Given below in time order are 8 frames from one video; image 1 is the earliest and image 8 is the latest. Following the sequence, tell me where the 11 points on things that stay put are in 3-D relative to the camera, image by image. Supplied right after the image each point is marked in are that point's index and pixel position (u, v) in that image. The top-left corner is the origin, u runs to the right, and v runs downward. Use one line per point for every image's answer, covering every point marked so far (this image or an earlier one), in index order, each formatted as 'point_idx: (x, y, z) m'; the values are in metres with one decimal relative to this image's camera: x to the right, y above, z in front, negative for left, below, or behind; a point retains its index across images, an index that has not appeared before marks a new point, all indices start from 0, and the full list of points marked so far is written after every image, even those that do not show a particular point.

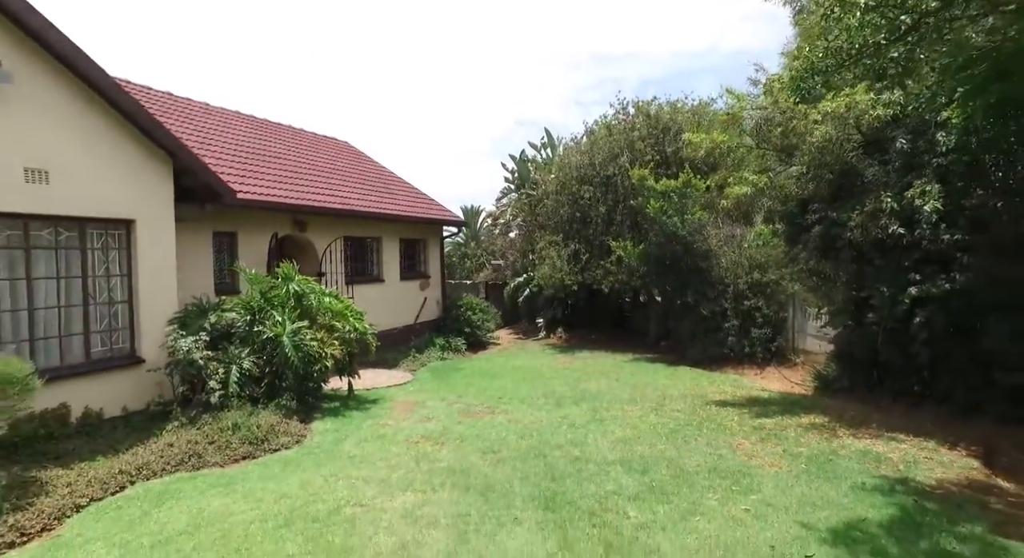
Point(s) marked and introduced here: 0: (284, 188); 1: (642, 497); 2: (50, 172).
0: (-4.7, +1.8, +11.6) m
1: (+1.1, -1.9, +4.9) m
2: (-5.3, +1.2, +6.5) m
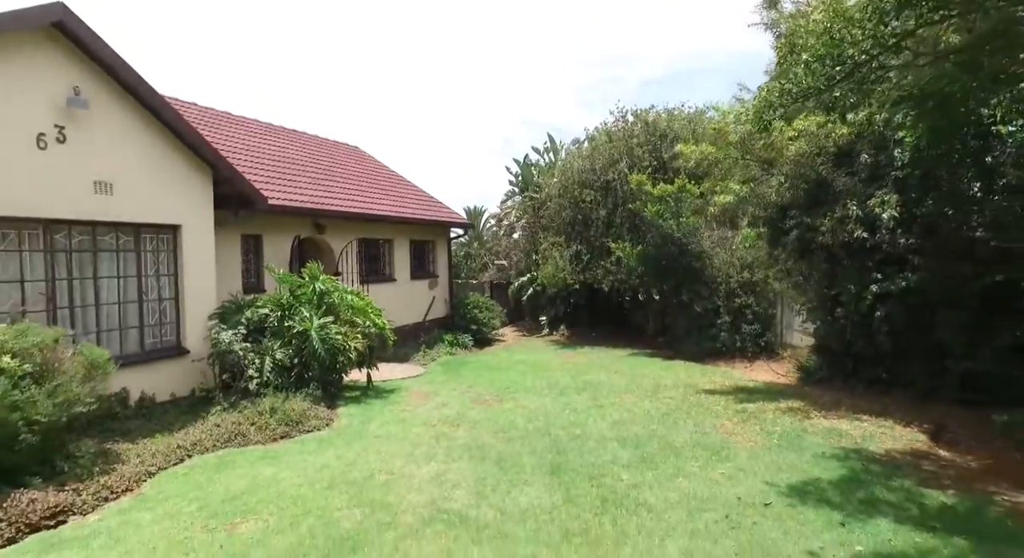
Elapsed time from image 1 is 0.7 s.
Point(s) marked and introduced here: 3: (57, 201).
0: (-4.5, +1.9, +12.5) m
1: (+1.2, -1.8, +5.8) m
2: (-5.1, +1.2, +7.4) m
3: (-5.4, +0.9, +6.7) m
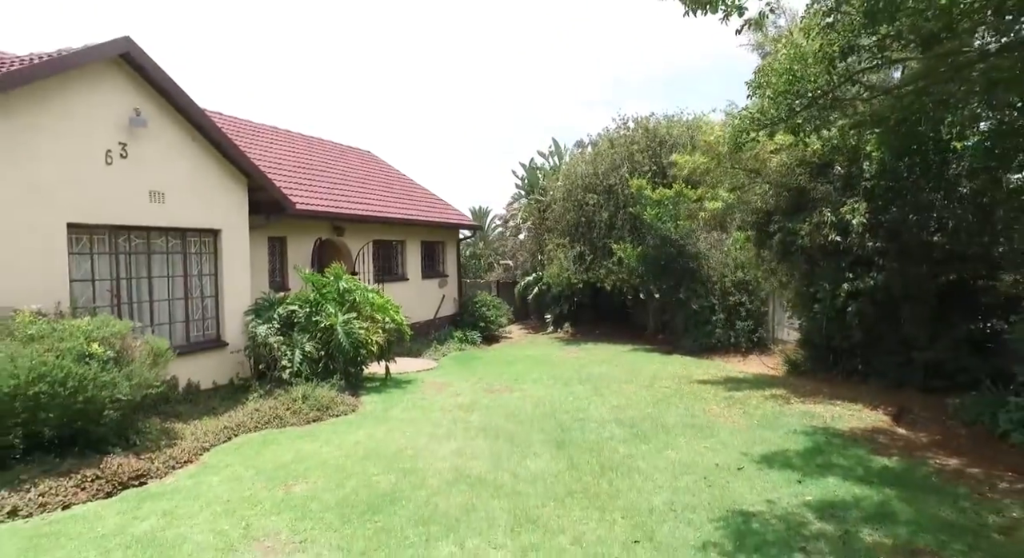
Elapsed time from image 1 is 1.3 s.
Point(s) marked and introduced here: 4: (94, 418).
0: (-4.3, +1.9, +13.4) m
1: (+1.4, -1.8, +6.6) m
2: (-5.0, +1.2, +8.3) m
3: (-5.2, +0.9, +7.6) m
4: (-4.4, -1.5, +6.0) m
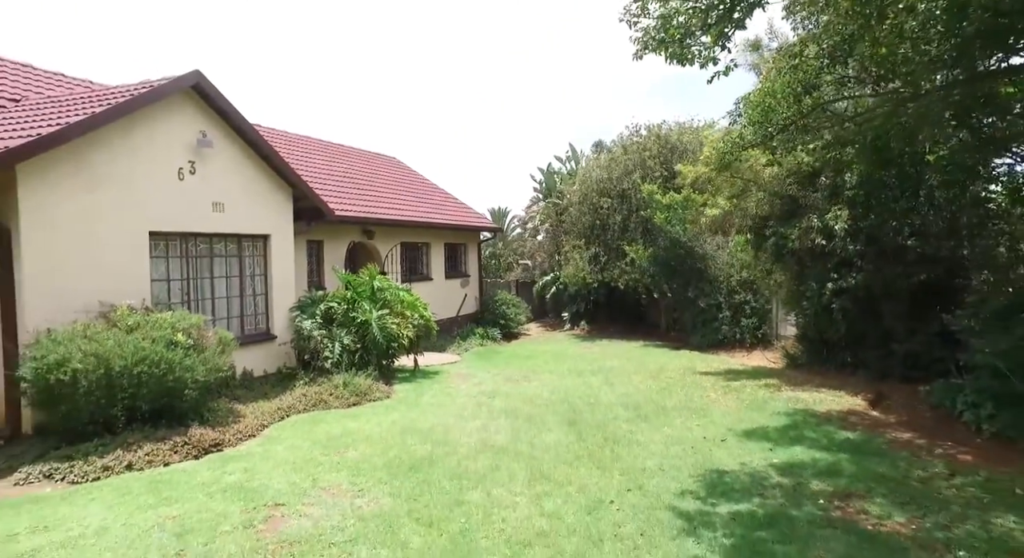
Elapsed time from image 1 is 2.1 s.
0: (-3.9, +1.9, +14.5) m
1: (+1.6, -1.8, +7.6) m
2: (-4.7, +1.2, +9.5) m
3: (-5.0, +0.9, +8.8) m
4: (-4.2, -1.5, +7.2) m
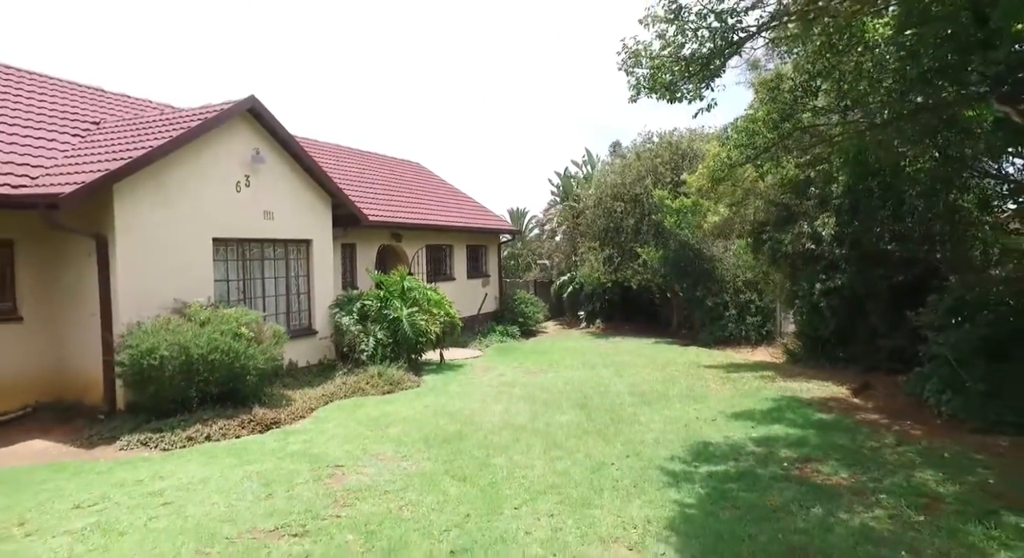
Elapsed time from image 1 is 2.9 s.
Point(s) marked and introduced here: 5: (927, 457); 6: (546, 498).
0: (-3.4, +1.9, +15.7) m
1: (+1.9, -1.8, +8.6) m
2: (-4.4, +1.2, +10.6) m
3: (-4.7, +0.9, +10.0) m
4: (-3.9, -1.5, +8.3) m
5: (+3.8, -1.6, +5.2) m
6: (+0.3, -1.8, +4.9) m
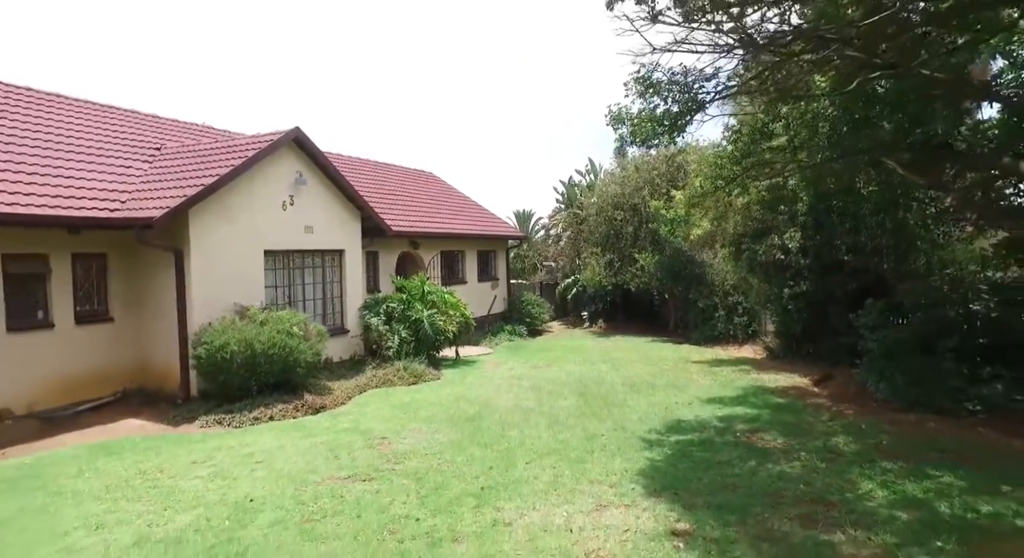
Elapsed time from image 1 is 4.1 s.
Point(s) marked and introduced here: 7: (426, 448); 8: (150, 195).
0: (-3.2, +1.7, +17.2) m
1: (+2.0, -2.0, +10.1) m
2: (-4.2, +1.1, +12.2) m
3: (-4.5, +0.8, +11.5) m
4: (-3.8, -1.6, +9.9) m
5: (+3.9, -1.7, +6.7) m
6: (+0.4, -2.0, +6.4) m
7: (-1.0, -2.1, +7.0) m
8: (-6.2, +1.4, +9.8) m
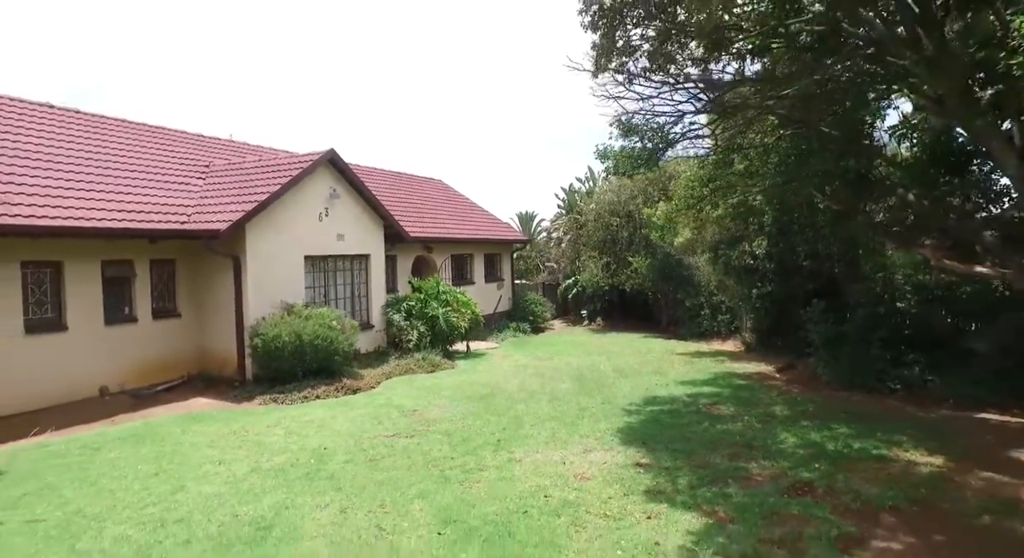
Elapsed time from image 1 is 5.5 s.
0: (-3.0, +1.7, +18.9) m
1: (+2.2, -2.0, +11.8) m
2: (-4.1, +1.1, +13.9) m
3: (-4.3, +0.8, +13.2) m
4: (-3.6, -1.6, +11.6) m
5: (+4.0, -1.8, +8.4) m
6: (+0.5, -2.0, +8.1) m
7: (-0.9, -2.1, +8.7) m
8: (-6.1, +1.4, +11.5) m
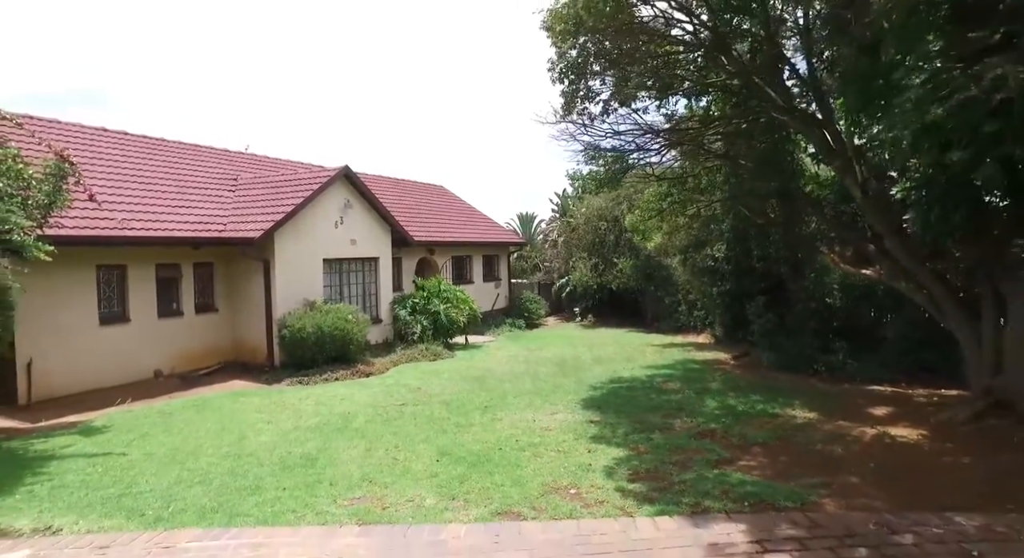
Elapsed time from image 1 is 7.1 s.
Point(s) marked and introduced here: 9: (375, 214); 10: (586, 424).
0: (-3.2, +1.7, +20.8) m
1: (+1.9, -2.0, +13.6) m
2: (-4.3, +1.1, +15.8) m
3: (-4.5, +0.8, +15.1) m
4: (-3.9, -1.6, +13.4) m
5: (+3.8, -1.8, +10.2) m
6: (+0.3, -2.0, +9.9) m
7: (-1.2, -2.1, +10.5) m
8: (-6.3, +1.4, +13.4) m
9: (-3.9, +1.8, +16.6) m
10: (+1.0, -1.9, +7.6) m
